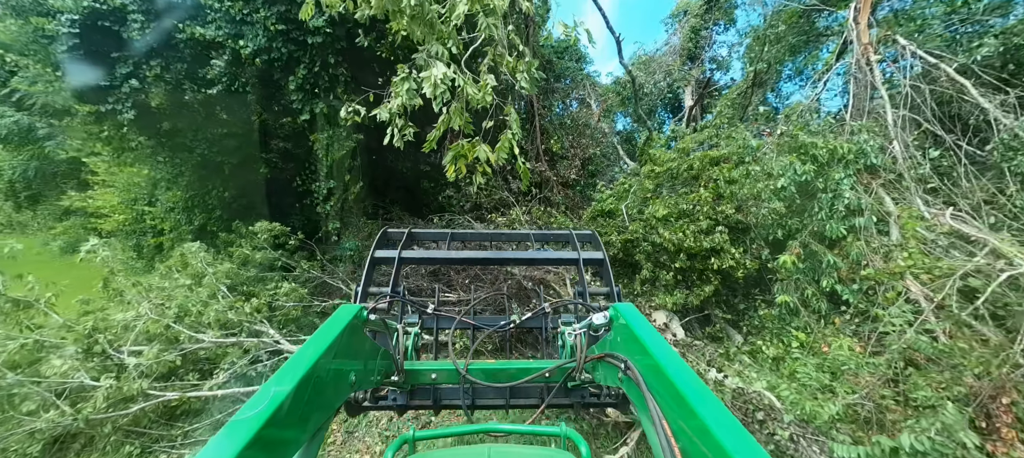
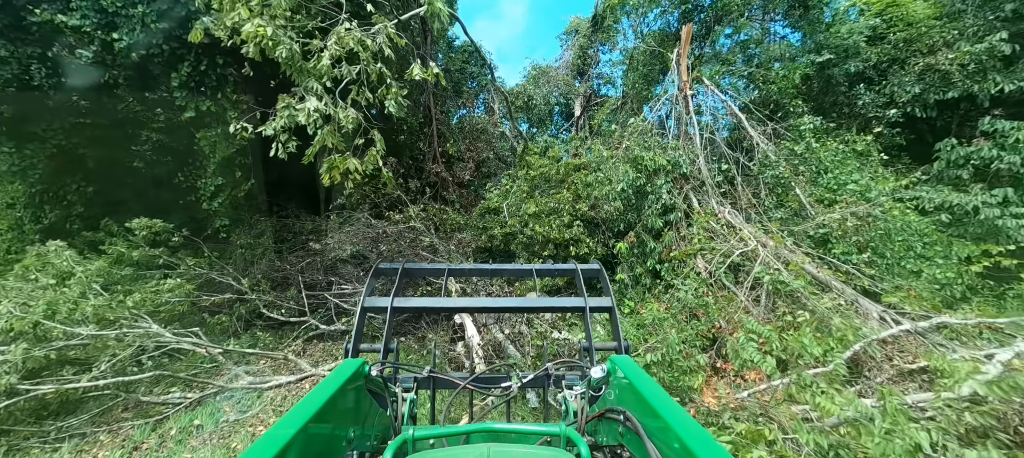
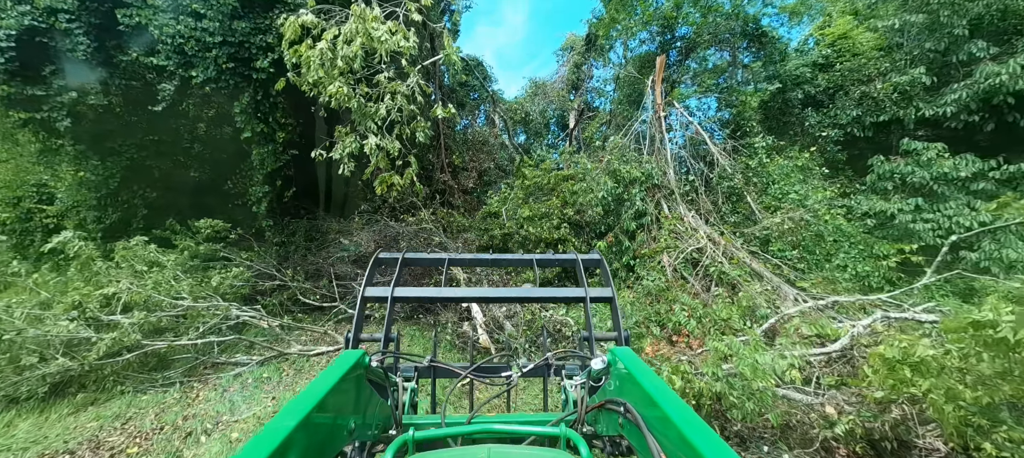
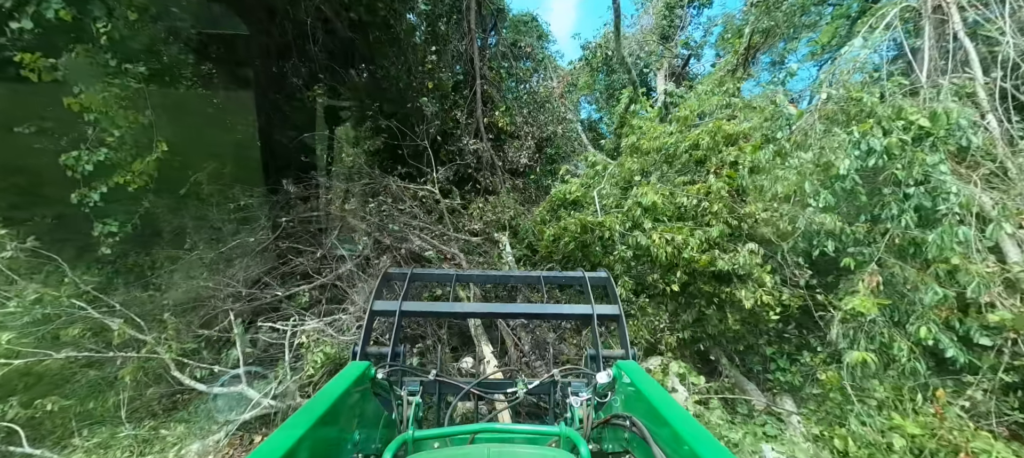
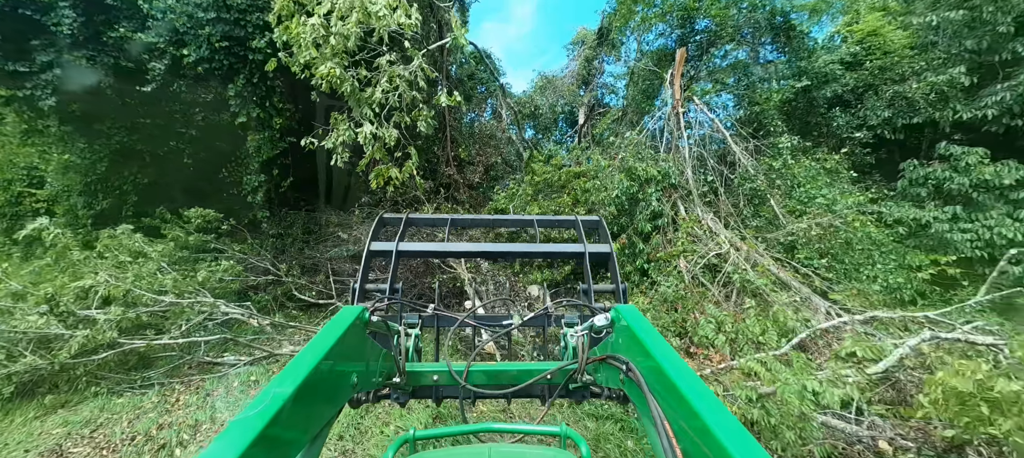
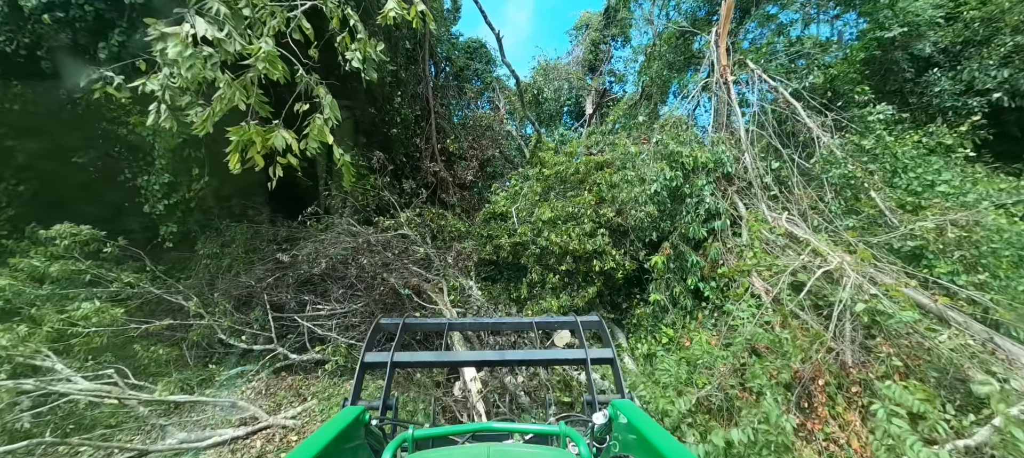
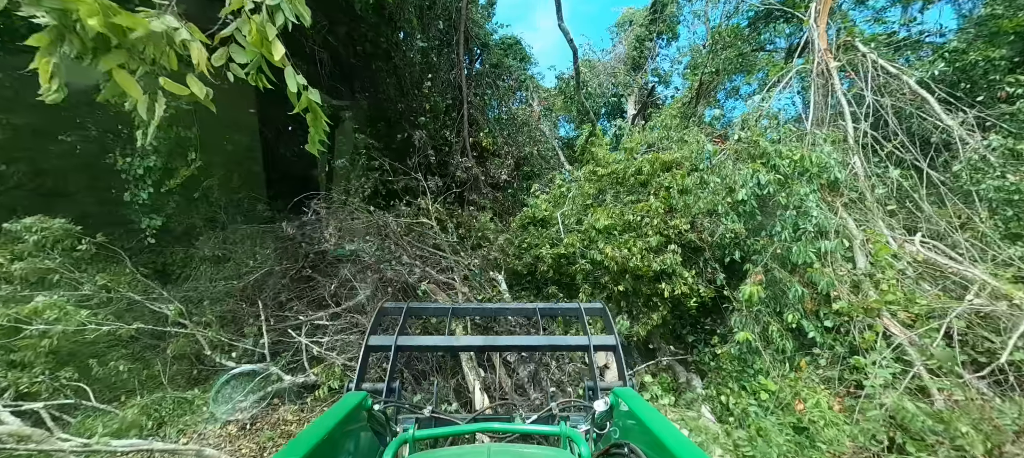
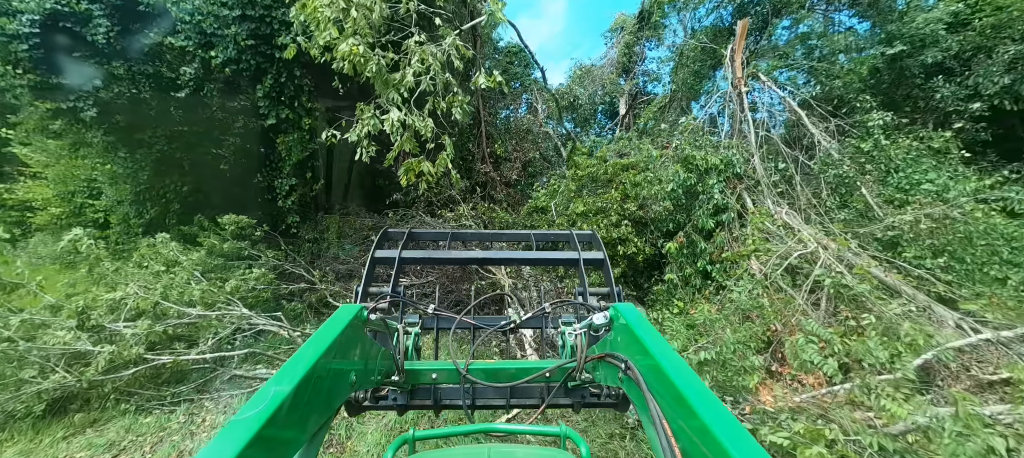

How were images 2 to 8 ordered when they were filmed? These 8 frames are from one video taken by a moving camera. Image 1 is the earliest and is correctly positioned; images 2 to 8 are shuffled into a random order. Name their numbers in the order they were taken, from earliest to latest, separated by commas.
8, 5, 3, 2, 6, 7, 4
